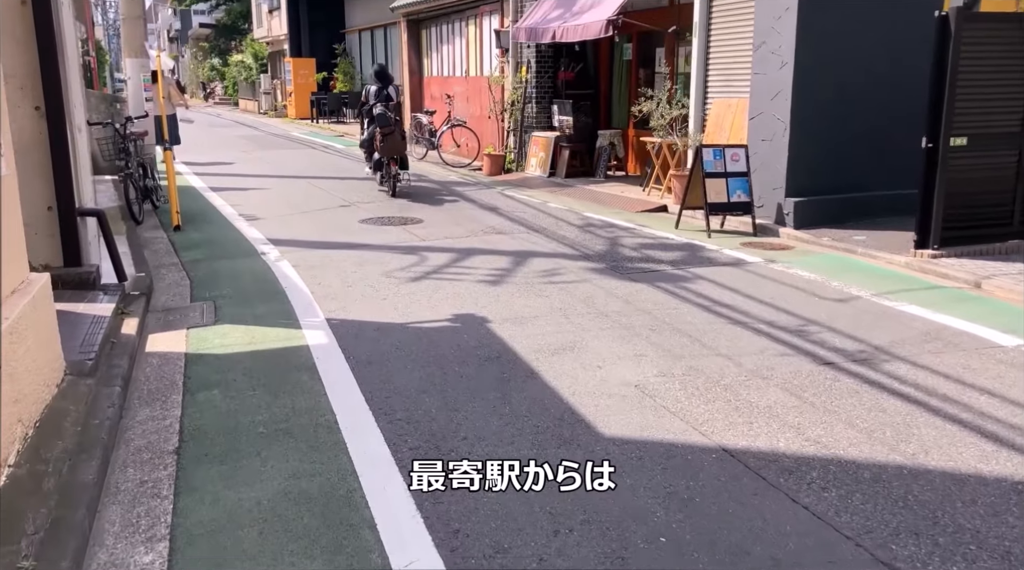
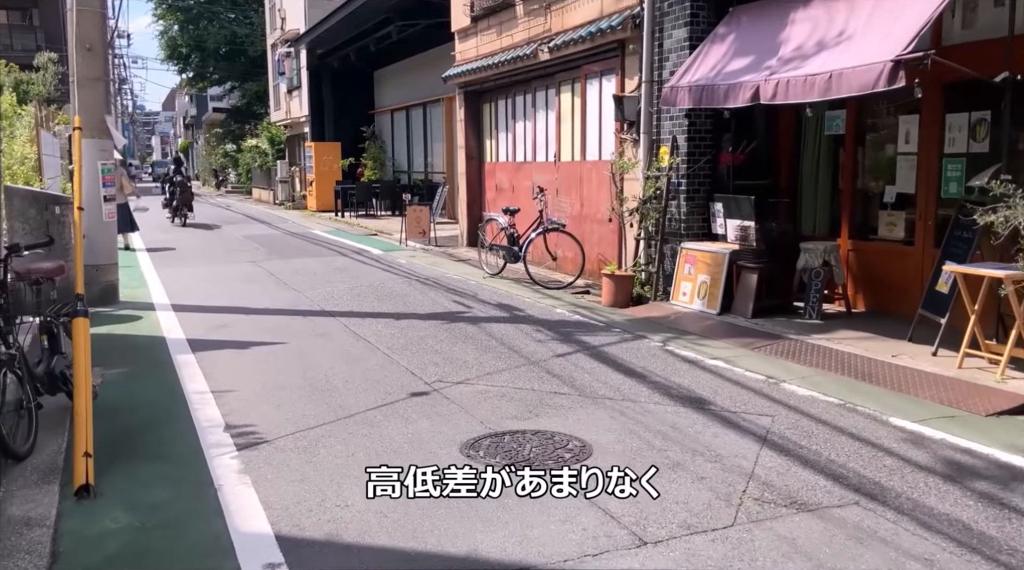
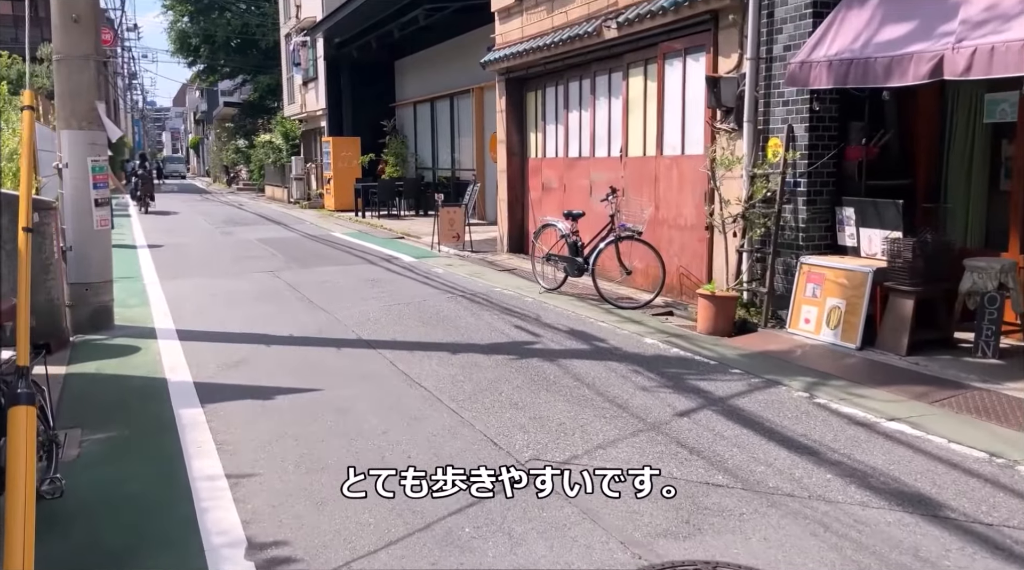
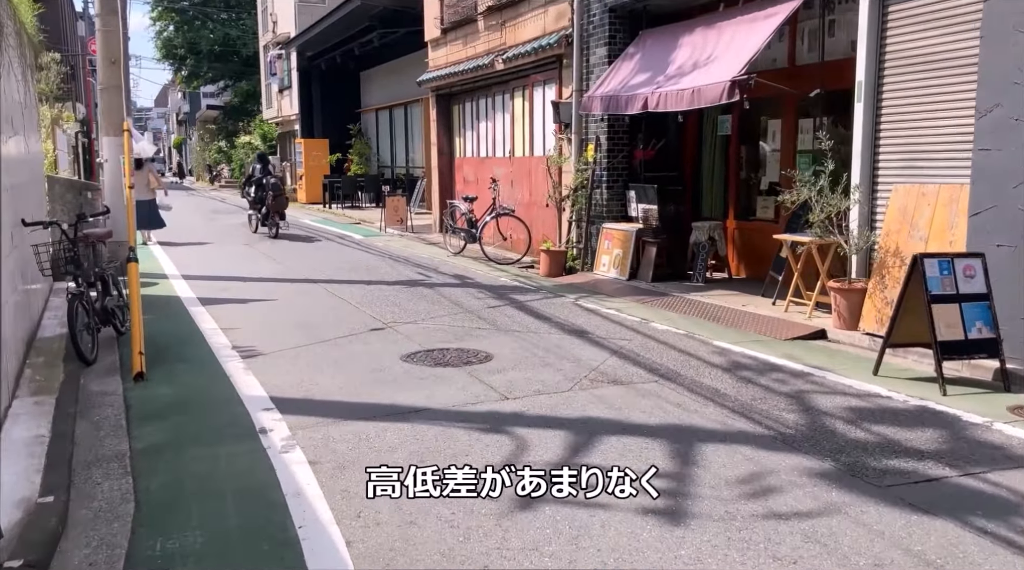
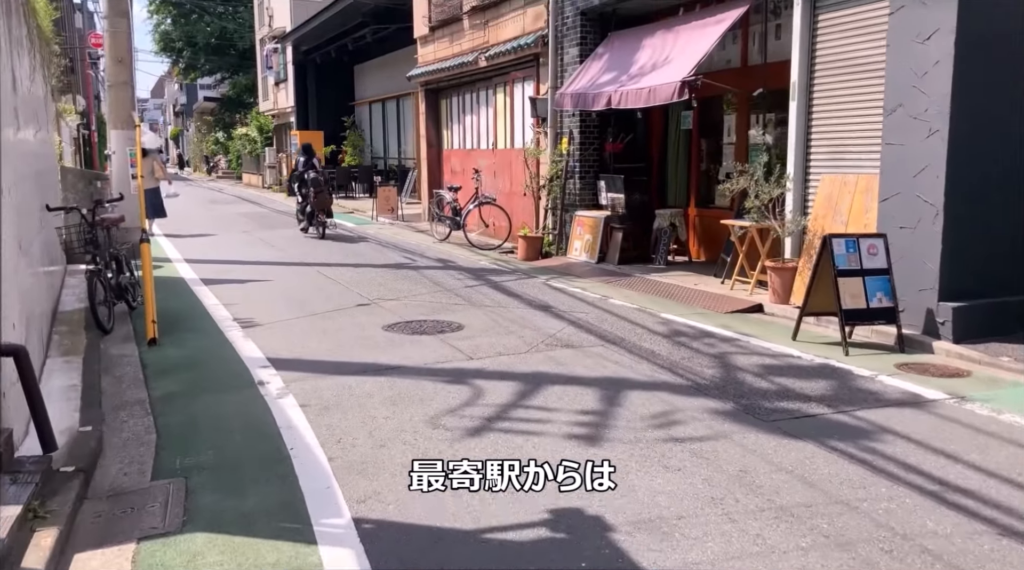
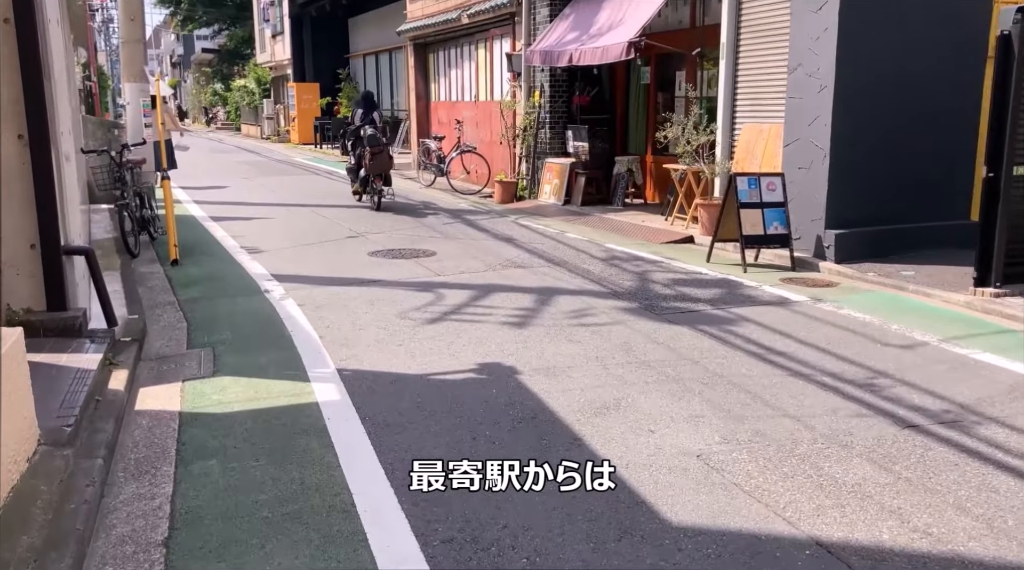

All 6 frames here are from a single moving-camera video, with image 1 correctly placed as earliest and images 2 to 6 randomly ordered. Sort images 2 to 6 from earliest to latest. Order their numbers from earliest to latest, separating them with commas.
6, 5, 4, 2, 3
